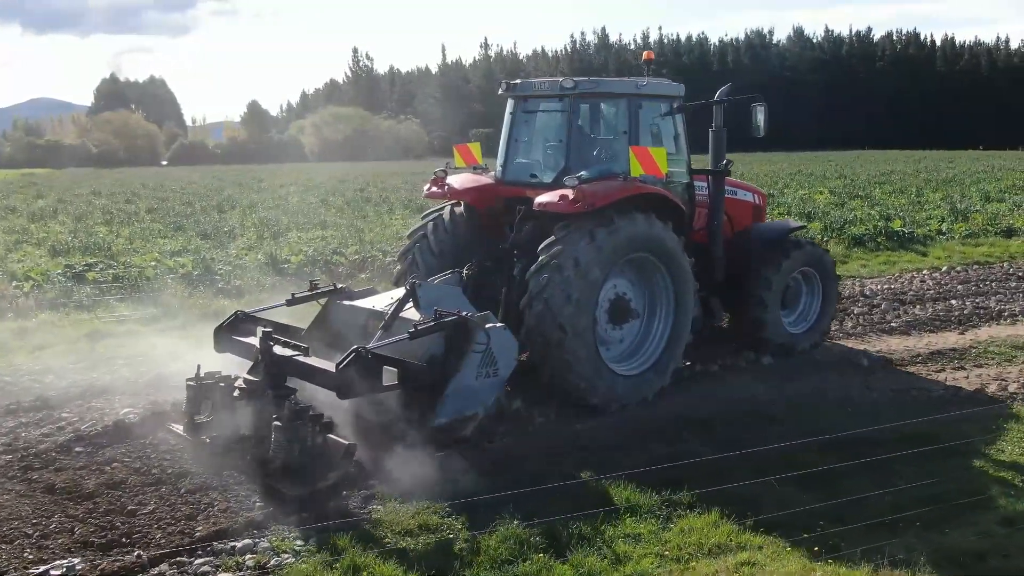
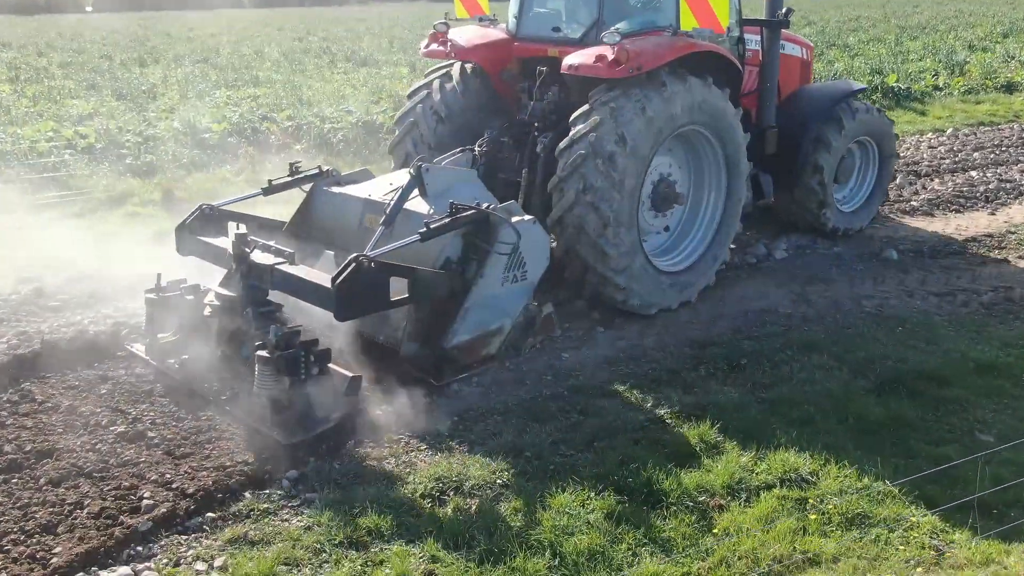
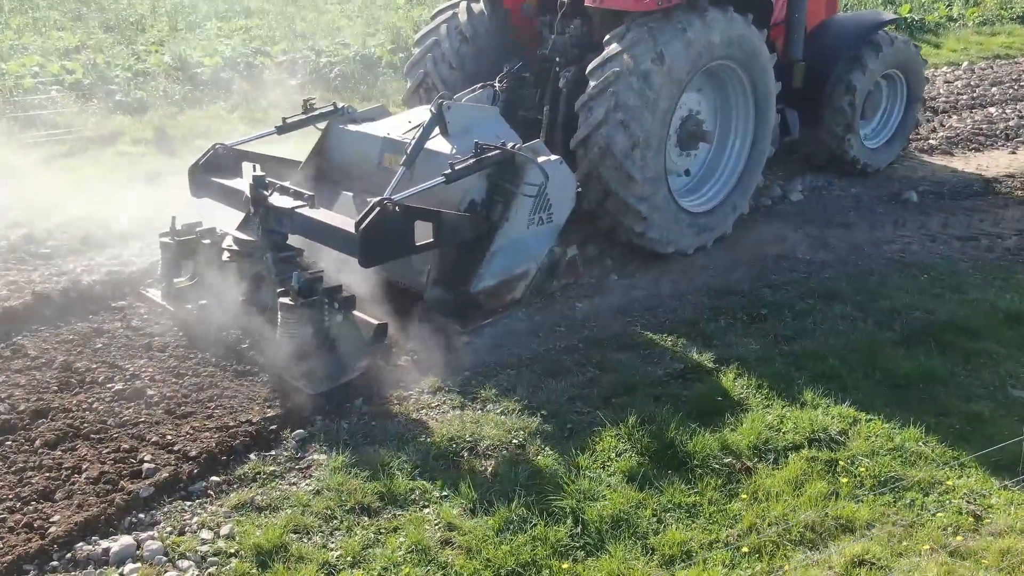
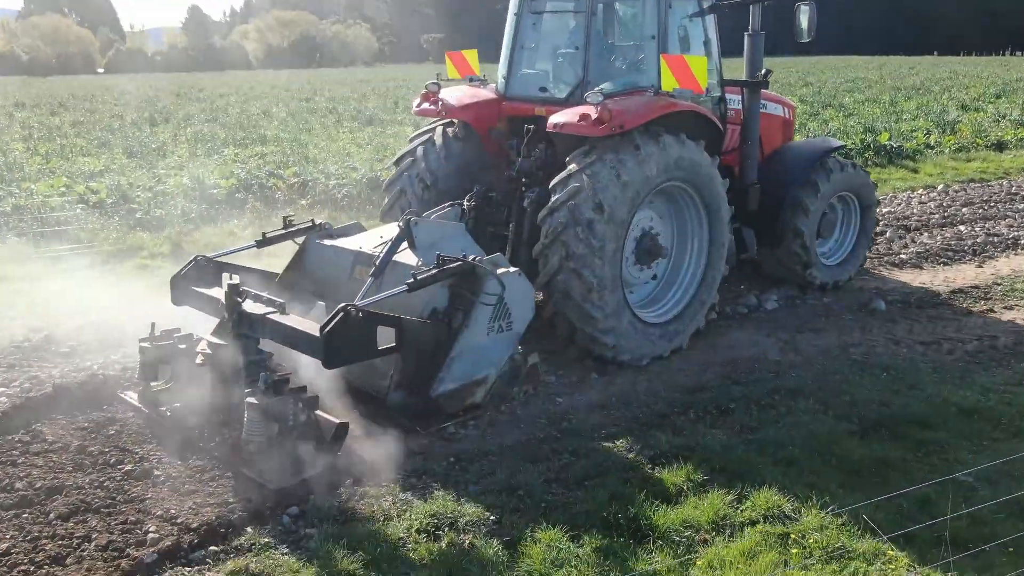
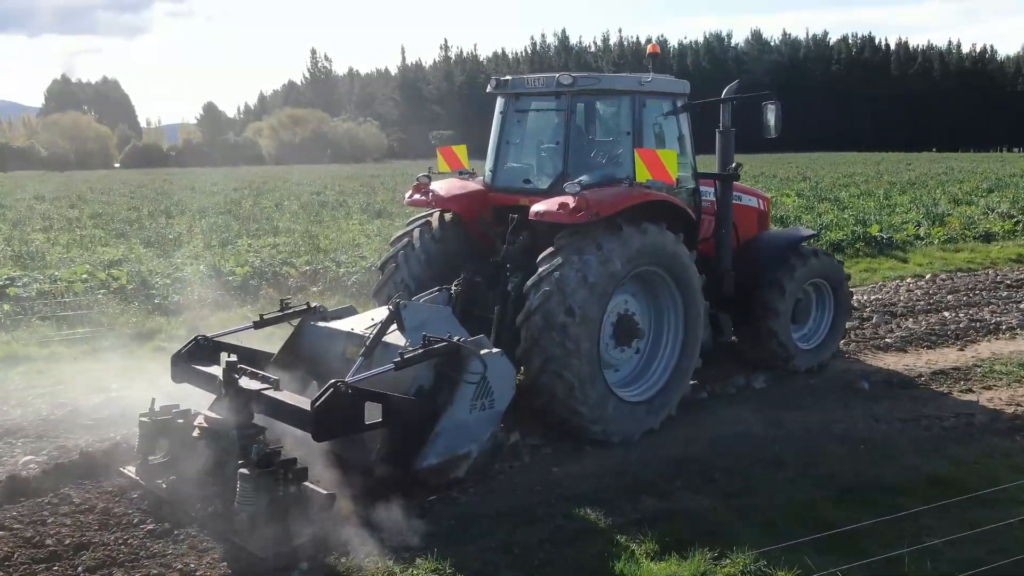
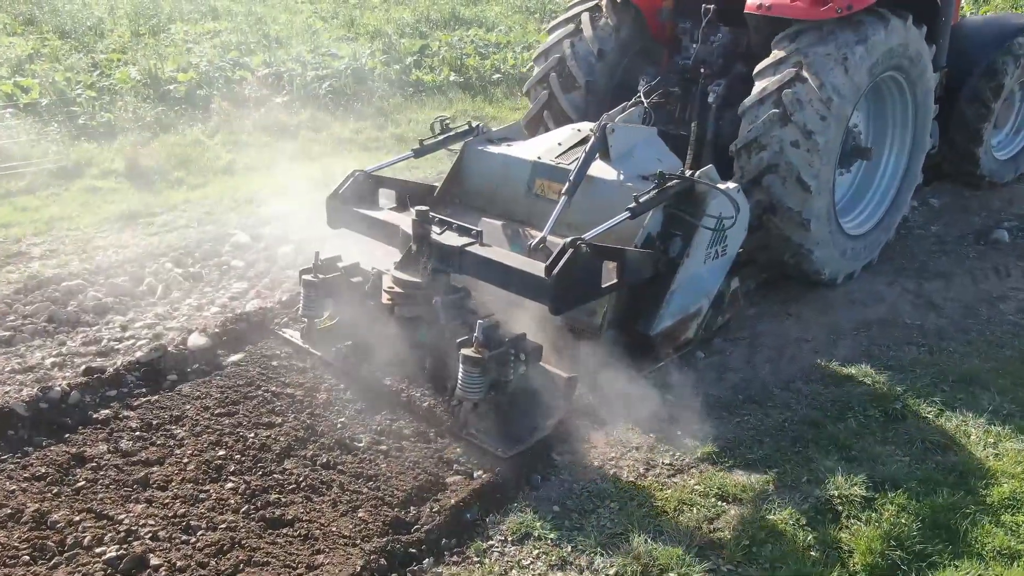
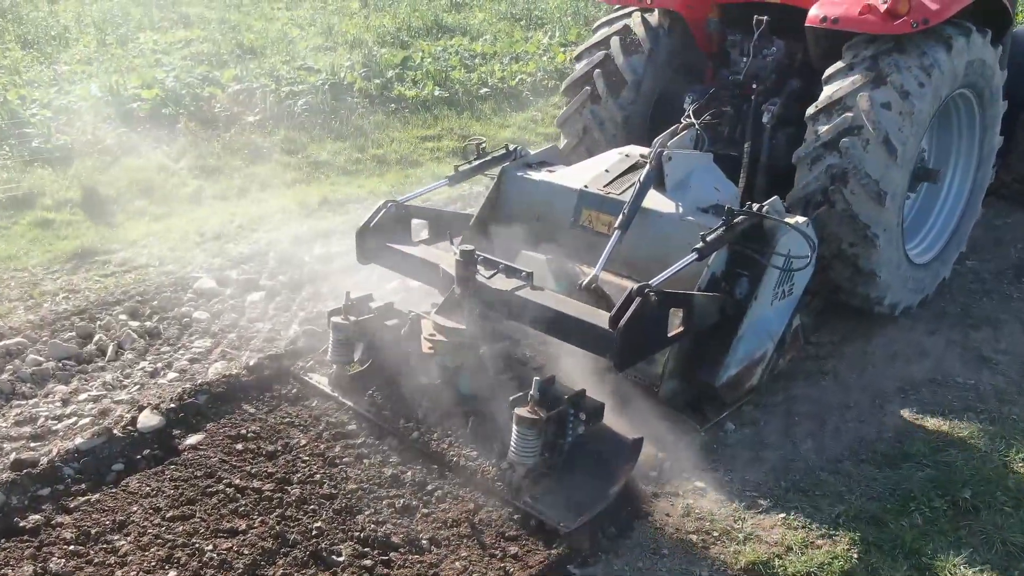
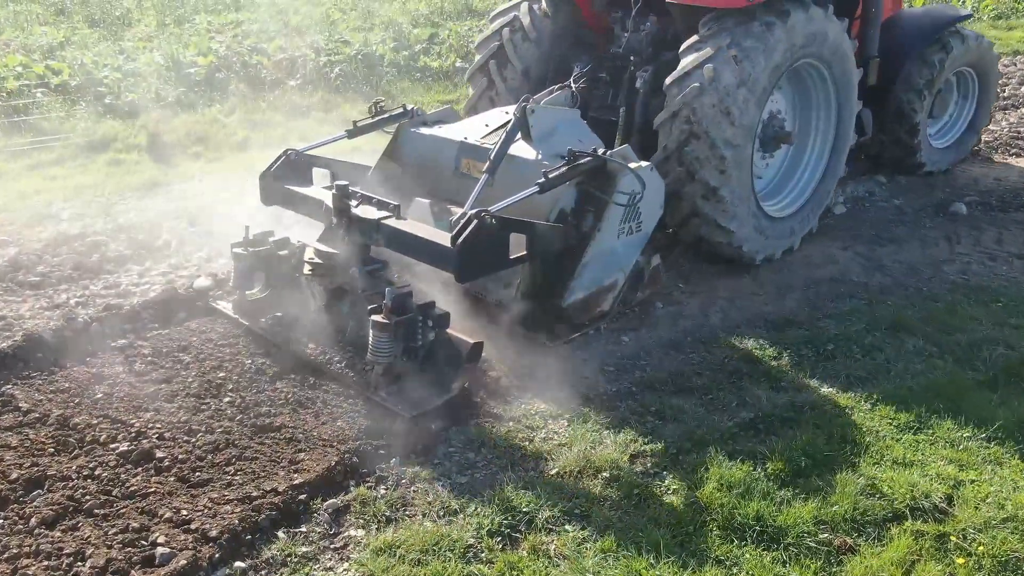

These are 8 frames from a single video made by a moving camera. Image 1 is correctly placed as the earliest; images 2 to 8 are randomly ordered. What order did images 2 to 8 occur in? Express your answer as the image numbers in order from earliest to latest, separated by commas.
5, 4, 2, 3, 8, 6, 7
